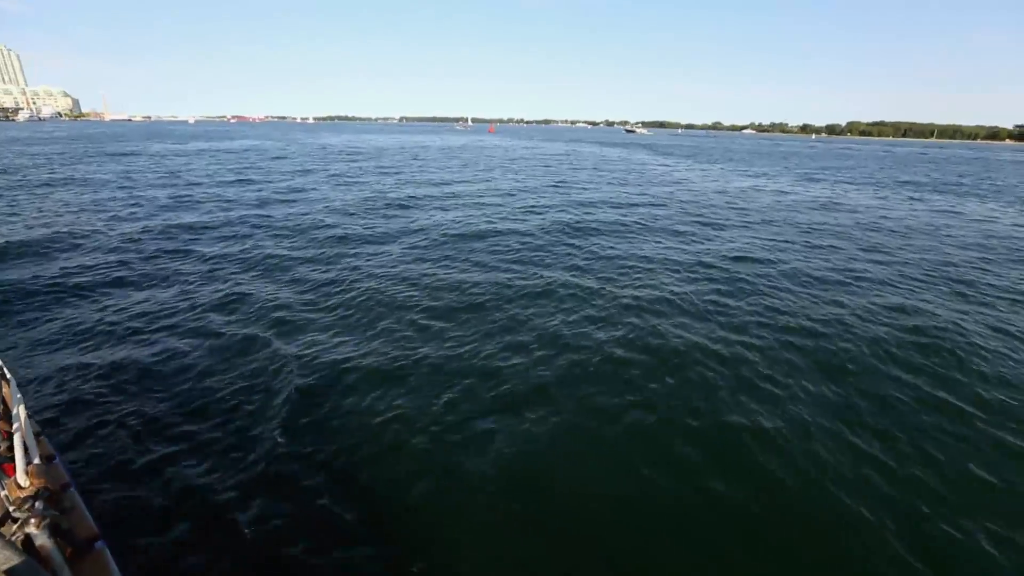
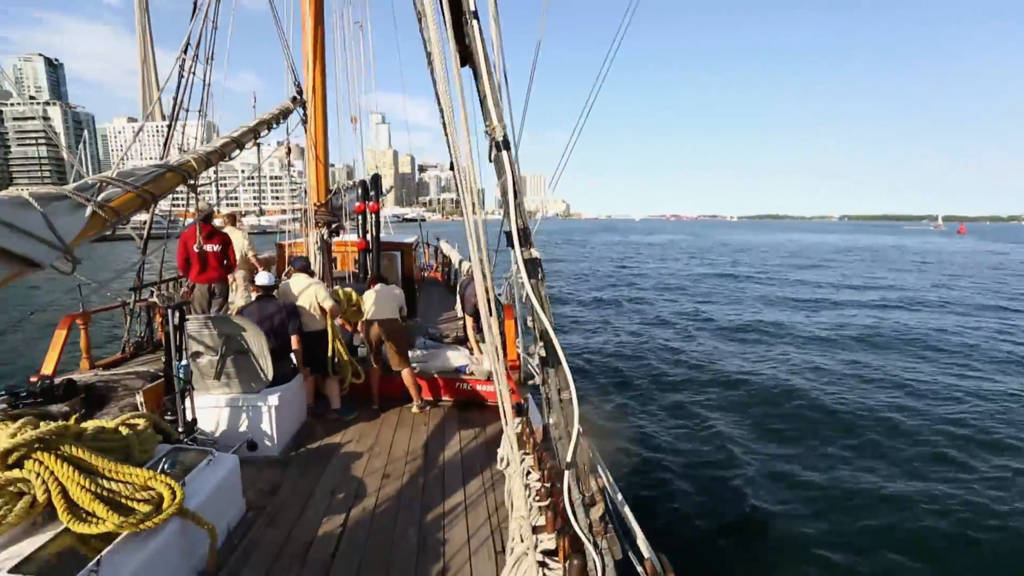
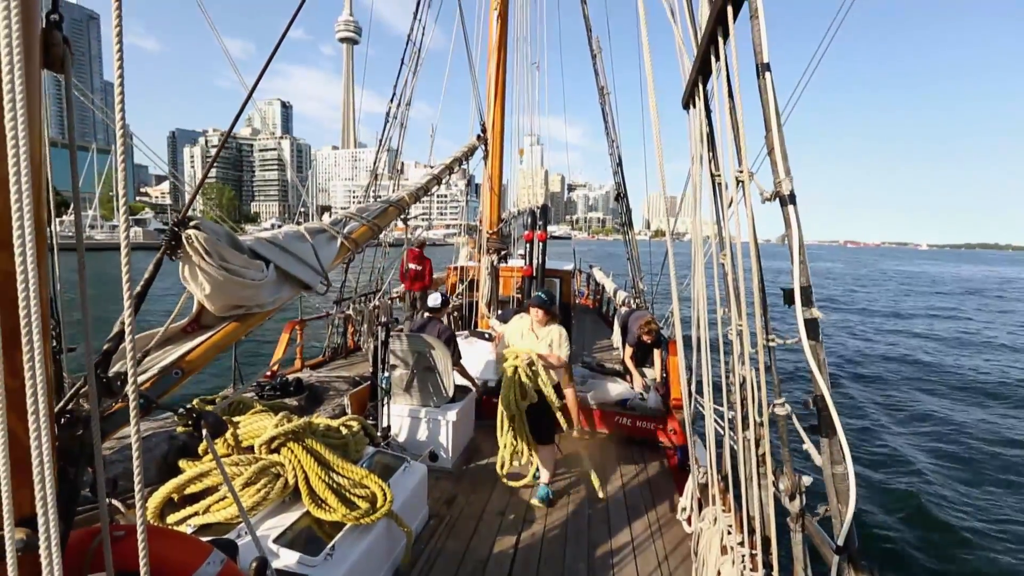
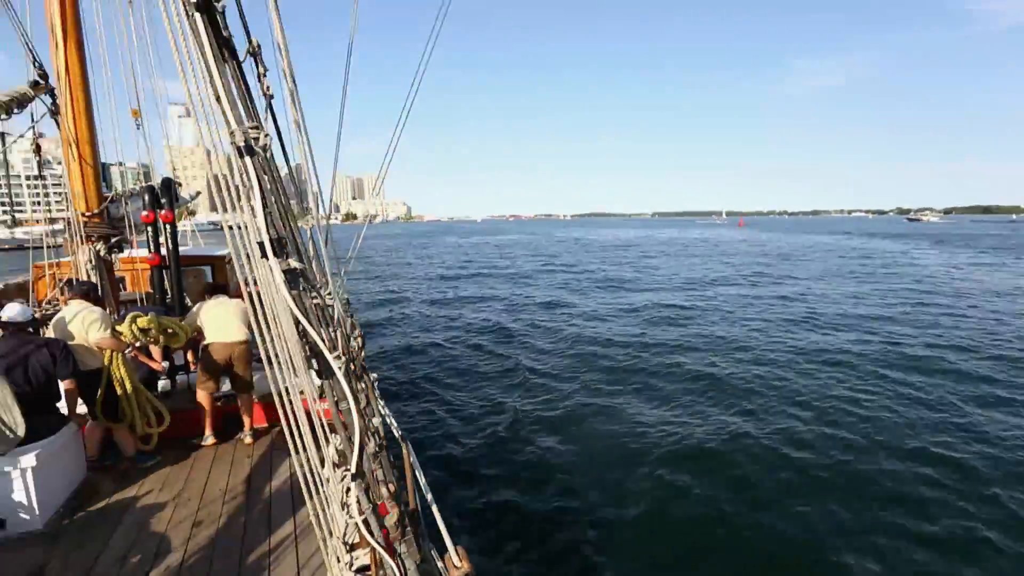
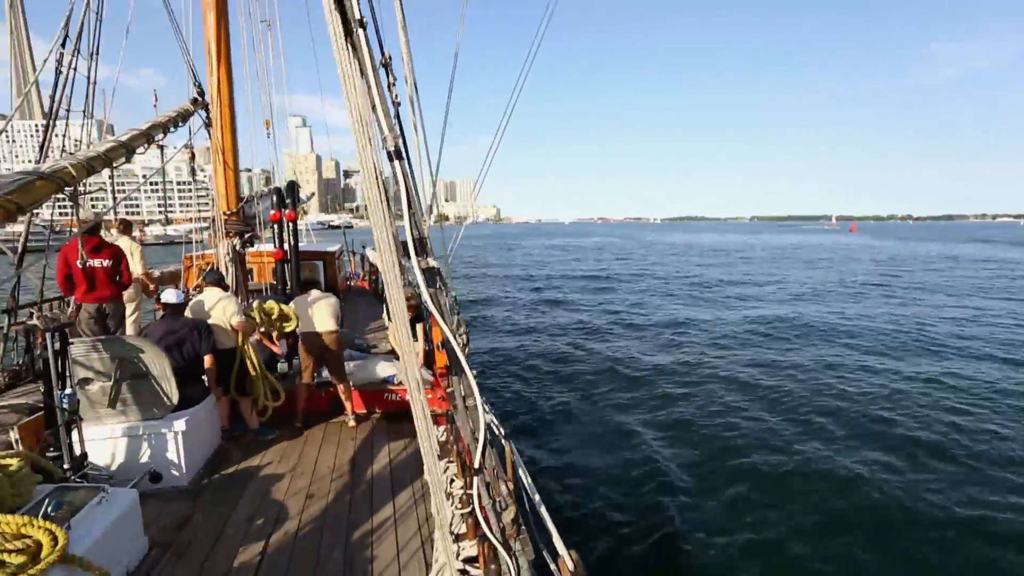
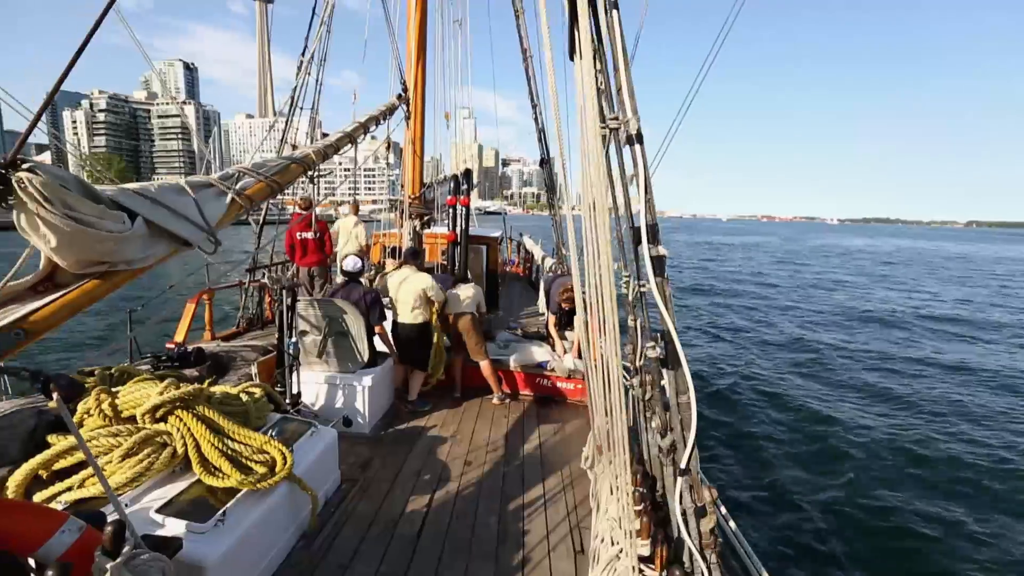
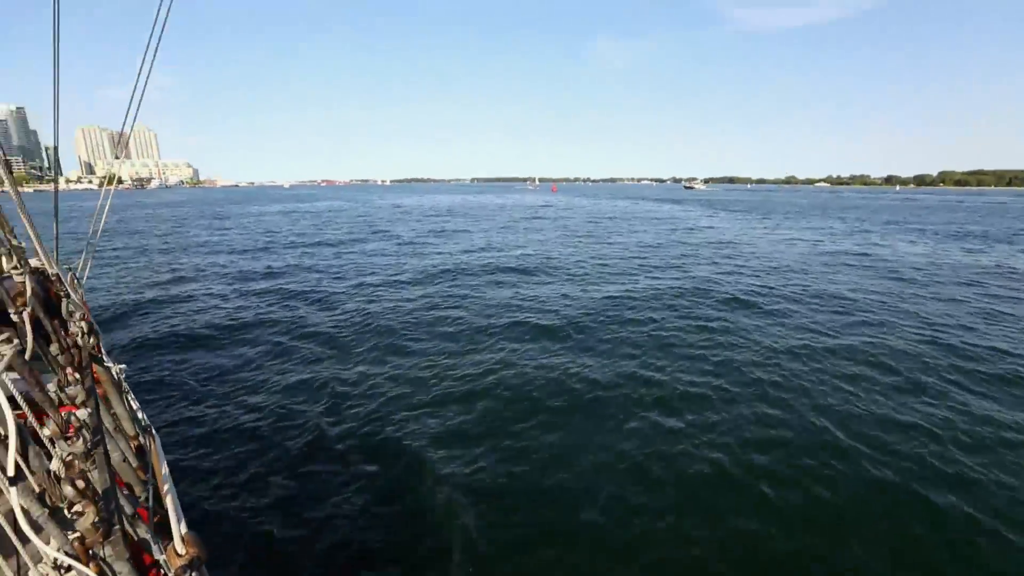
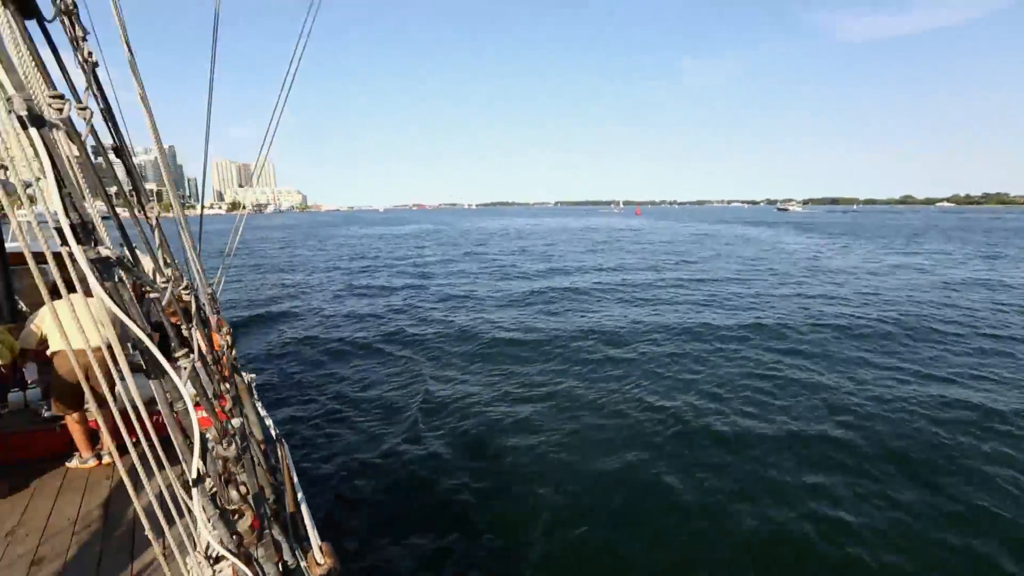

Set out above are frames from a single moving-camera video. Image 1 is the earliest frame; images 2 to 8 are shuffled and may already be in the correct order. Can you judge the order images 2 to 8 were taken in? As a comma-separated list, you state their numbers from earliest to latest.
7, 8, 4, 5, 2, 6, 3
